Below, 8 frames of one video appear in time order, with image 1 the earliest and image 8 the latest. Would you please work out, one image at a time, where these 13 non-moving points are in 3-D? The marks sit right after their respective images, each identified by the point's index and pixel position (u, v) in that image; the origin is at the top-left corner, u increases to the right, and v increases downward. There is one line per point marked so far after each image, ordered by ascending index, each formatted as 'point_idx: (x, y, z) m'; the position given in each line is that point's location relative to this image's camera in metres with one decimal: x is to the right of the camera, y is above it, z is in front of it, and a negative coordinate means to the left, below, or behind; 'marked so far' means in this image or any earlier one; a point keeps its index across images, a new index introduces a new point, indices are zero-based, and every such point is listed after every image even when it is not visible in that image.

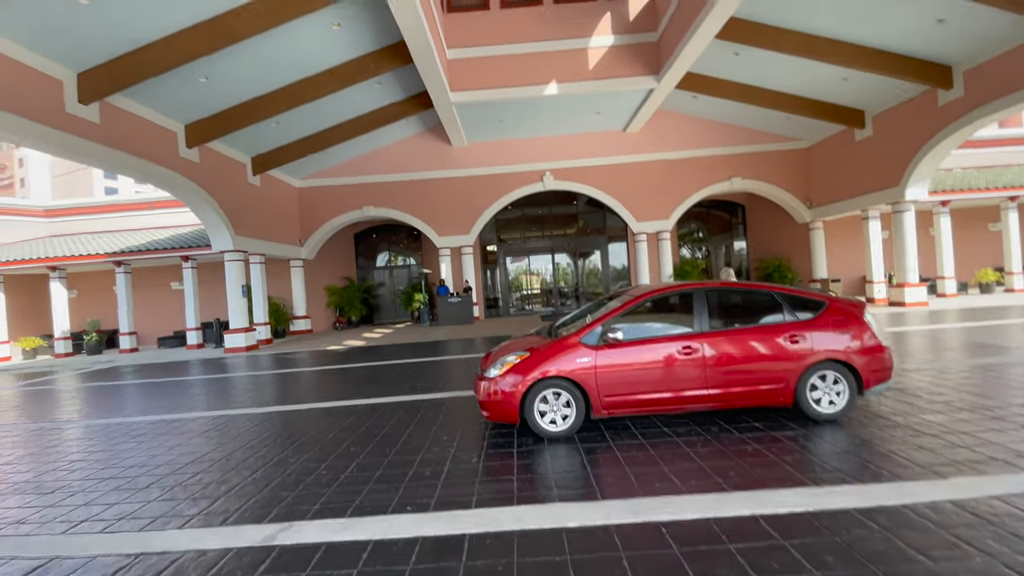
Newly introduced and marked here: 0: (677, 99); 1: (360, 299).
0: (+4.7, +5.4, +13.7) m
1: (-5.1, -0.4, +16.0) m
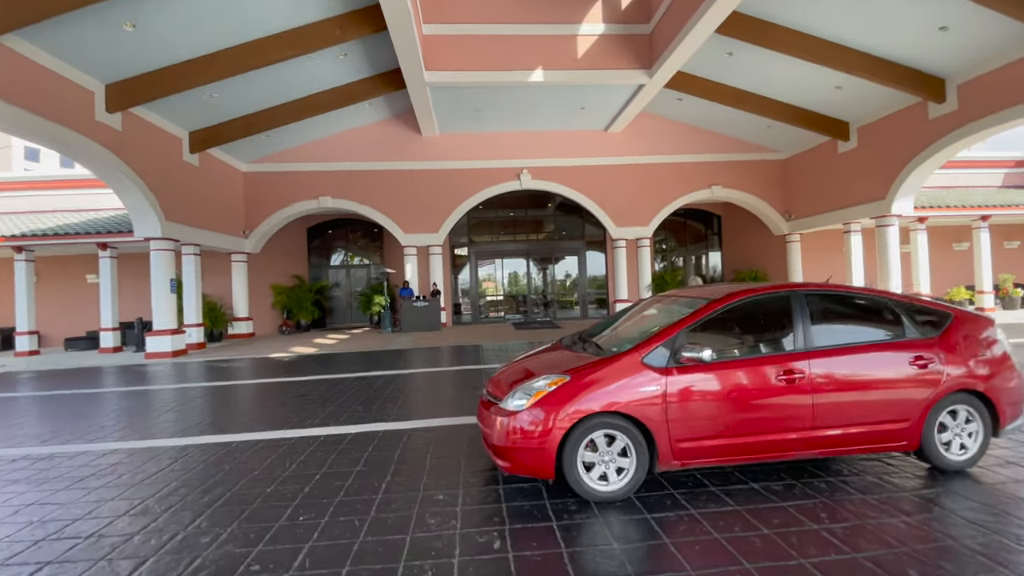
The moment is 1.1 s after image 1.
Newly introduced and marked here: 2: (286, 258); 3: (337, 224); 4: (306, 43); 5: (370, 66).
0: (+4.1, +5.1, +13.1) m
1: (-6.1, -0.4, +14.4) m
2: (-7.0, +0.9, +14.7) m
3: (-5.7, +2.1, +15.6) m
4: (-3.7, +4.3, +8.4) m
5: (-3.1, +4.8, +10.4) m
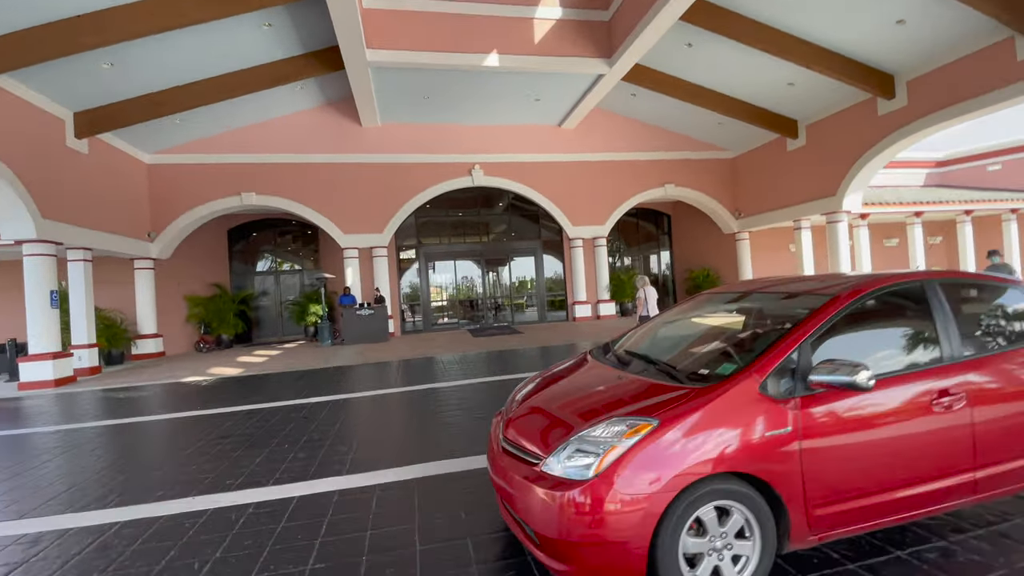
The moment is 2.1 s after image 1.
0: (+2.8, +5.1, +12.7) m
1: (-7.4, -0.6, +12.6) m
2: (-8.4, +0.6, +12.9) m
3: (-7.2, +1.8, +13.9) m
4: (-4.3, +4.1, +7.0) m
5: (-4.0, +4.7, +9.1) m
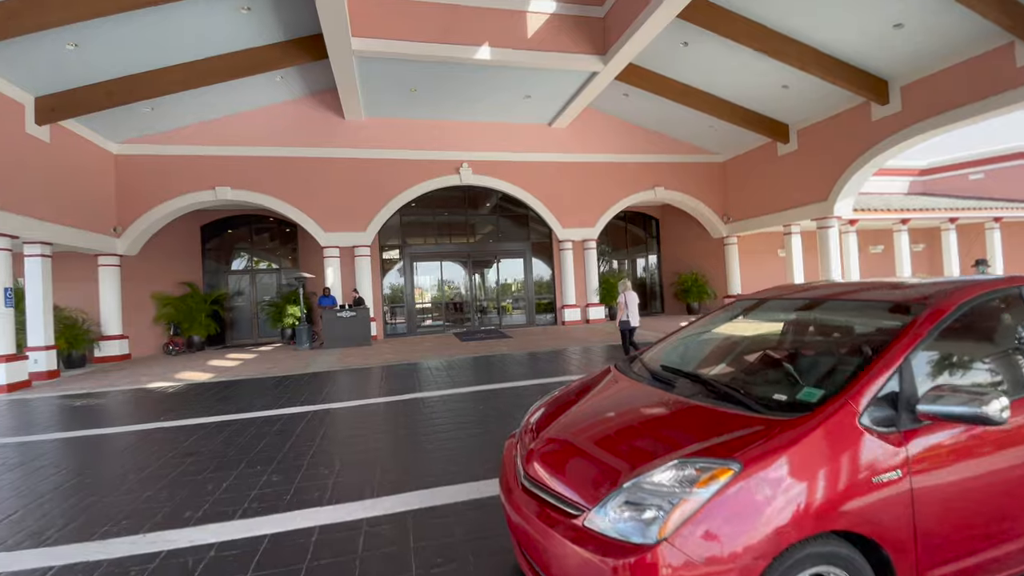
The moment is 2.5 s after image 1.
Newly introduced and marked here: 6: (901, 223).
0: (+2.5, +5.0, +12.4) m
1: (-7.7, -0.6, +12.0) m
2: (-8.7, +0.7, +12.2) m
3: (-7.6, +1.8, +13.2) m
4: (-4.4, +4.2, +6.5) m
5: (-4.2, +4.7, +8.6) m
6: (+10.8, +1.8, +13.2) m
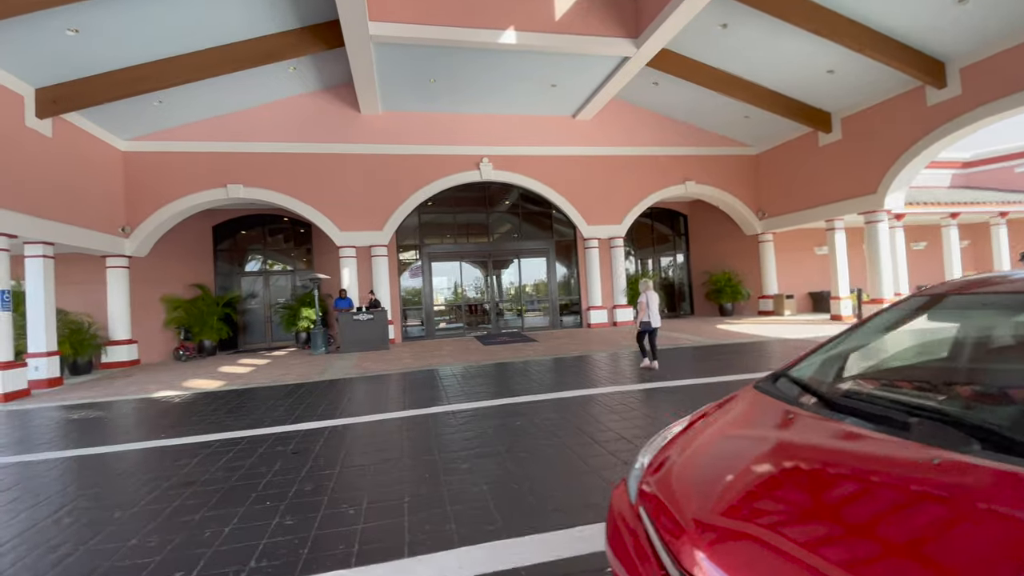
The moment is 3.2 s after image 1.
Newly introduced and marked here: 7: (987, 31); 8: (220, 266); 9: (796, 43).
0: (+3.1, +5.0, +11.8) m
1: (-7.1, -0.7, +11.5) m
2: (-8.1, +0.6, +11.8) m
3: (-7.0, +1.8, +12.8) m
4: (-4.0, +4.1, +6.0) m
5: (-3.7, +4.7, +8.1) m
6: (+11.4, +1.8, +12.3) m
7: (+7.9, +4.3, +7.9) m
8: (-7.6, +0.6, +12.5) m
9: (+5.4, +4.7, +9.1) m
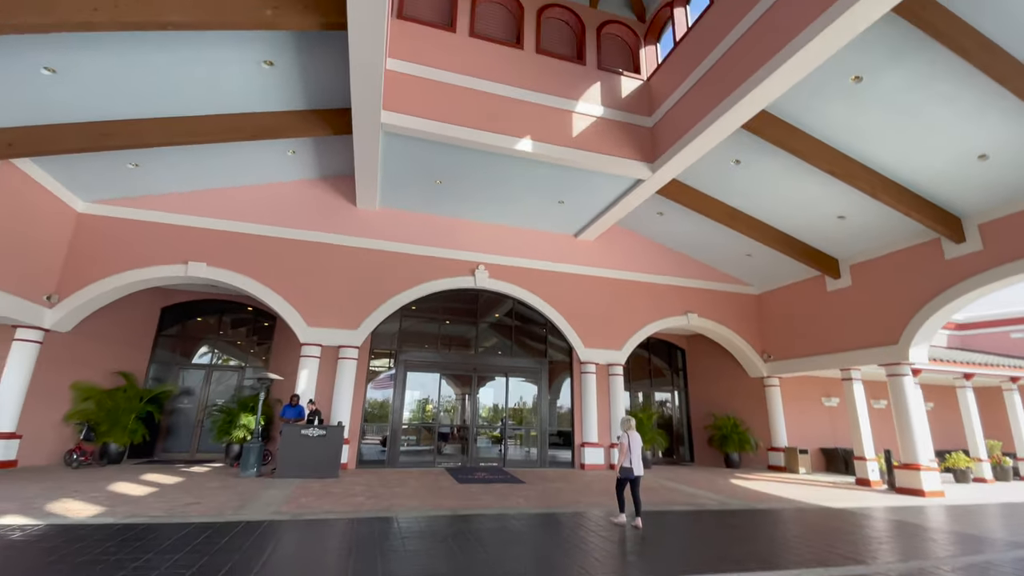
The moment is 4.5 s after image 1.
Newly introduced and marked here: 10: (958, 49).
0: (+3.2, +1.8, +11.6) m
1: (-7.4, -2.5, +9.5) m
2: (-8.3, -1.2, +10.0) m
3: (-7.2, -0.5, +11.3) m
4: (-3.5, +3.2, +5.5) m
5: (-3.3, +3.1, +7.7) m
6: (+11.1, -2.2, +11.7) m
7: (+8.1, +1.6, +7.8) m
8: (-7.9, -1.5, +10.7) m
9: (+5.7, +2.0, +9.1) m
10: (+5.5, +3.0, +5.8) m
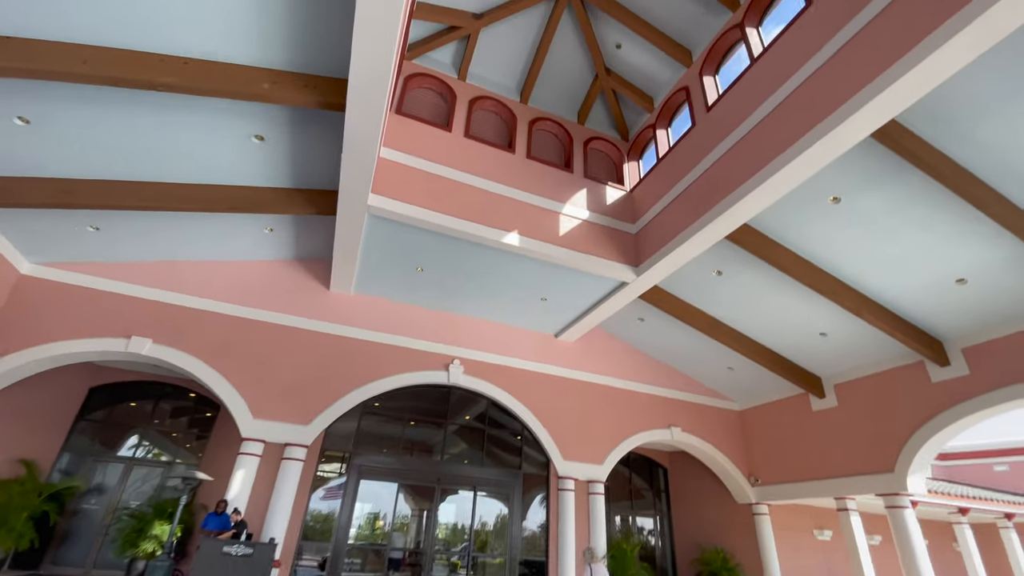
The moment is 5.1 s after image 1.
0: (+2.7, -0.7, +11.4) m
1: (-8.0, -3.7, +7.9) m
2: (-8.8, -2.5, +8.6) m
3: (-7.7, -2.2, +10.1) m
4: (-3.5, +2.4, +5.4) m
5: (-3.5, +1.9, +7.5) m
6: (+10.3, -5.2, +11.0) m
7: (+7.9, -0.4, +7.9) m
8: (-8.5, -3.0, +9.3) m
9: (+5.3, -0.2, +9.1) m
10: (+5.5, +1.5, +6.2) m
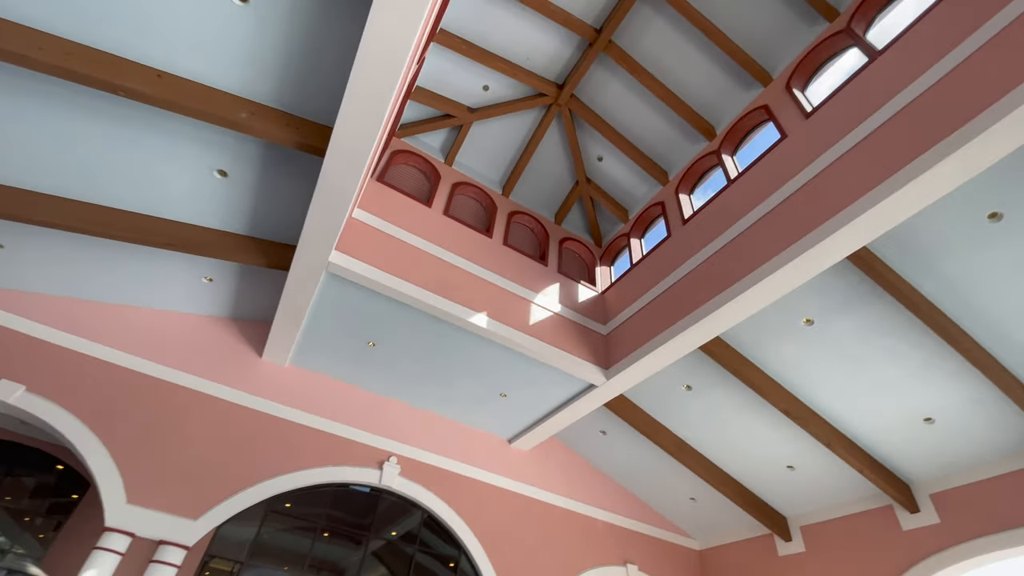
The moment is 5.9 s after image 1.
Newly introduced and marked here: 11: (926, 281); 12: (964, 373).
0: (+1.6, -3.1, +10.5) m
1: (-8.9, -3.8, +5.5) m
2: (-9.7, -2.7, +6.5) m
3: (-8.7, -2.9, +8.1) m
4: (-3.5, +2.0, +5.0) m
5: (-3.8, +1.1, +6.9) m
6: (+8.7, -8.4, +9.7) m
7: (+7.1, -2.8, +7.7) m
8: (-9.5, -3.3, +7.0) m
9: (+4.5, -2.5, +8.7) m
10: (+5.2, -0.2, +6.2) m
11: (+5.4, +0.1, +6.3) m
12: (+6.5, -1.2, +6.8) m
